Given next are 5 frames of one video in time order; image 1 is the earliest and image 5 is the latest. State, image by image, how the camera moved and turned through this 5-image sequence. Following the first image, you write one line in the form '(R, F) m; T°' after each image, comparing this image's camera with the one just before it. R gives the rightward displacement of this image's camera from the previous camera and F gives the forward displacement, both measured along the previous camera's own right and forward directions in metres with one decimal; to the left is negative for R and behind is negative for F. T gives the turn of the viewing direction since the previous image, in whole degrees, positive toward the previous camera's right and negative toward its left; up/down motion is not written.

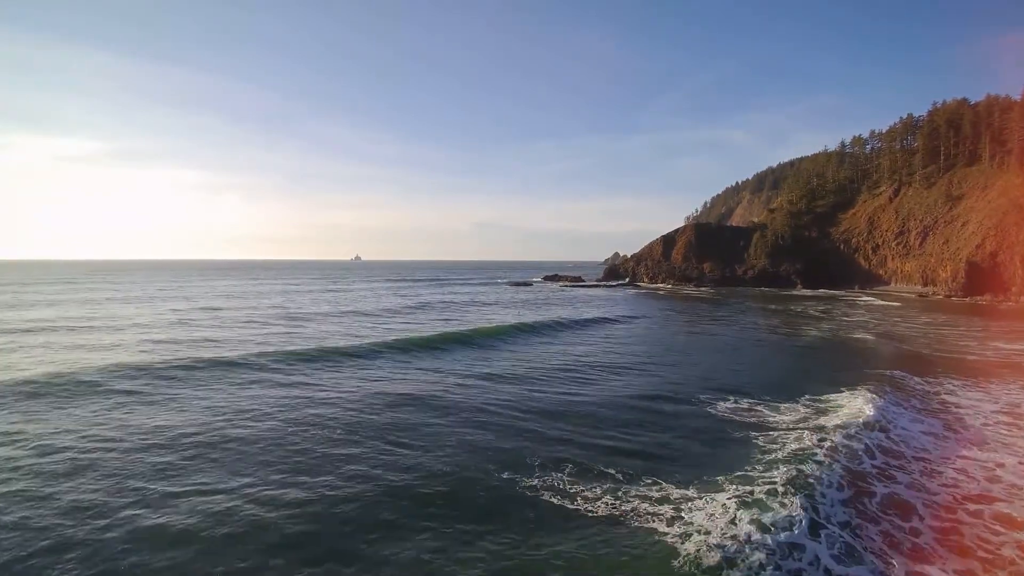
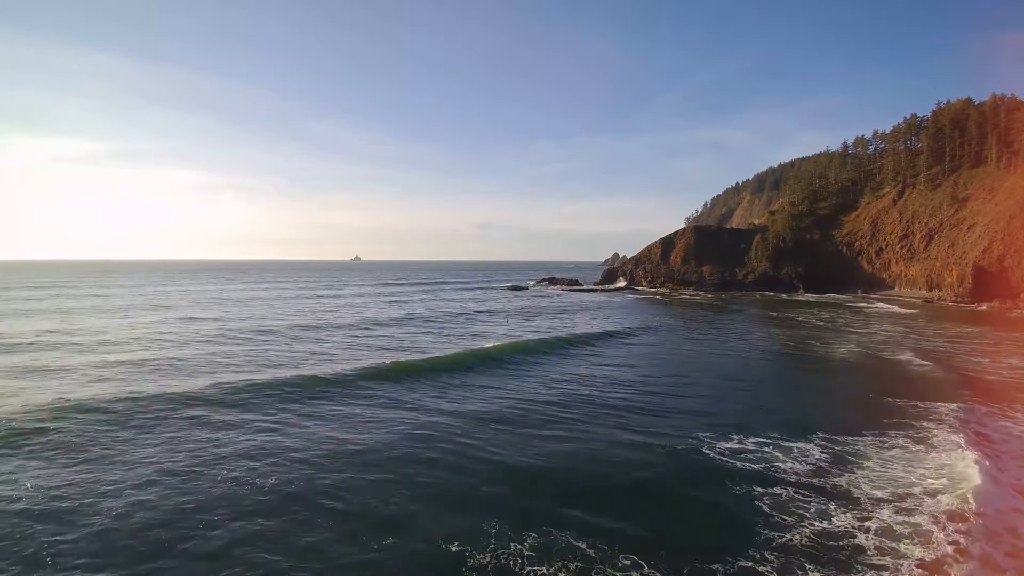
(+0.8, +1.7) m; 0°
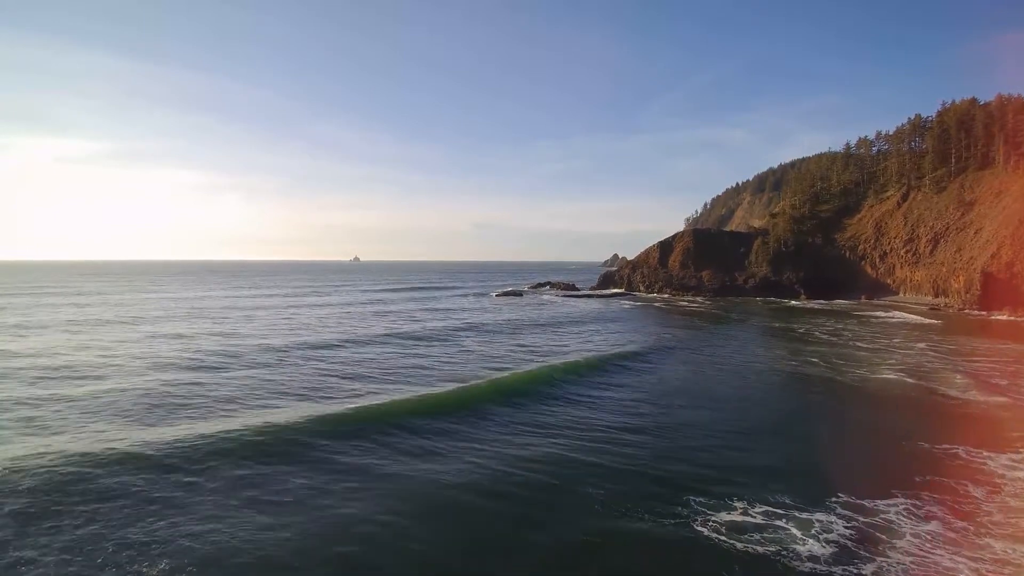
(+1.0, +2.1) m; 0°
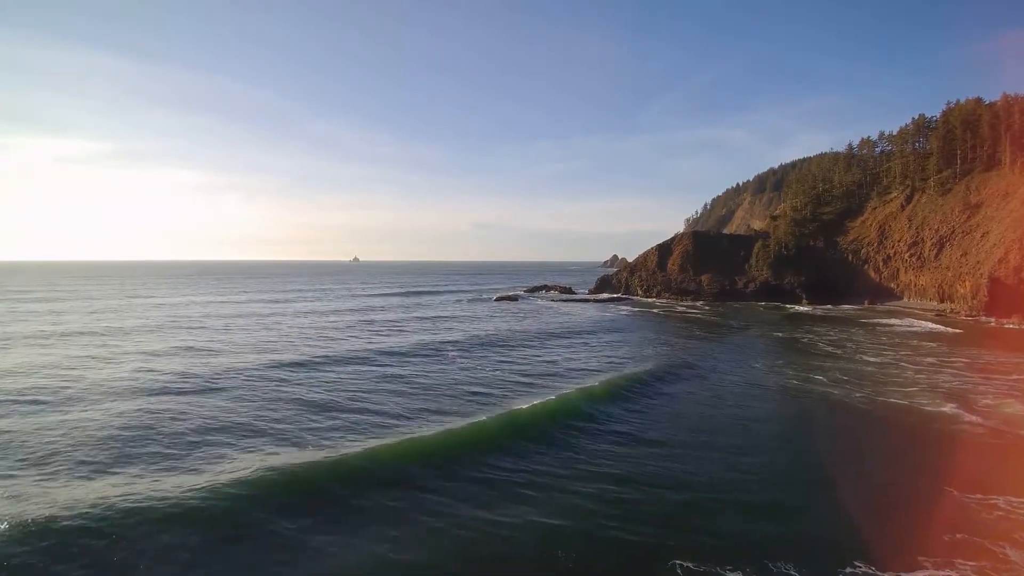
(+0.8, +1.8) m; 0°
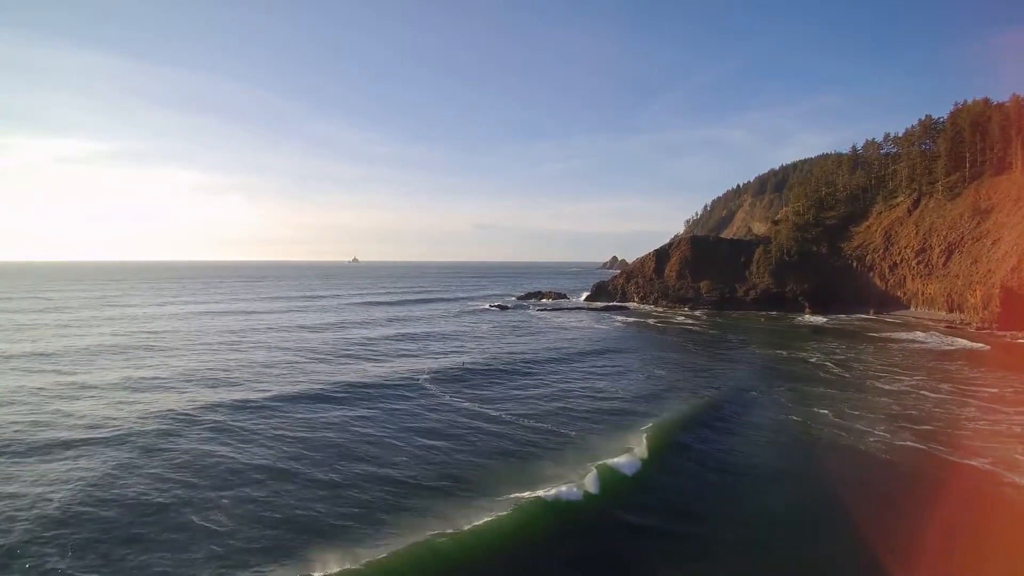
(+1.3, +2.8) m; 0°
